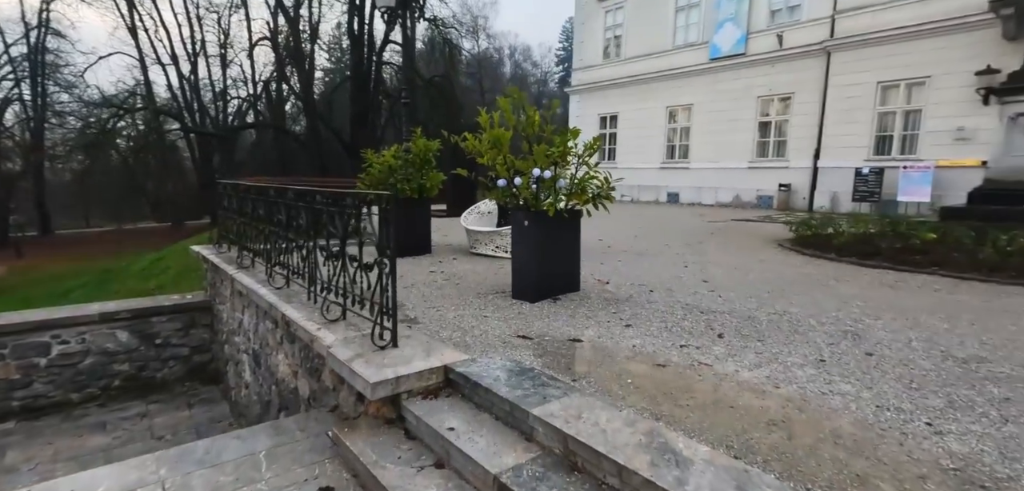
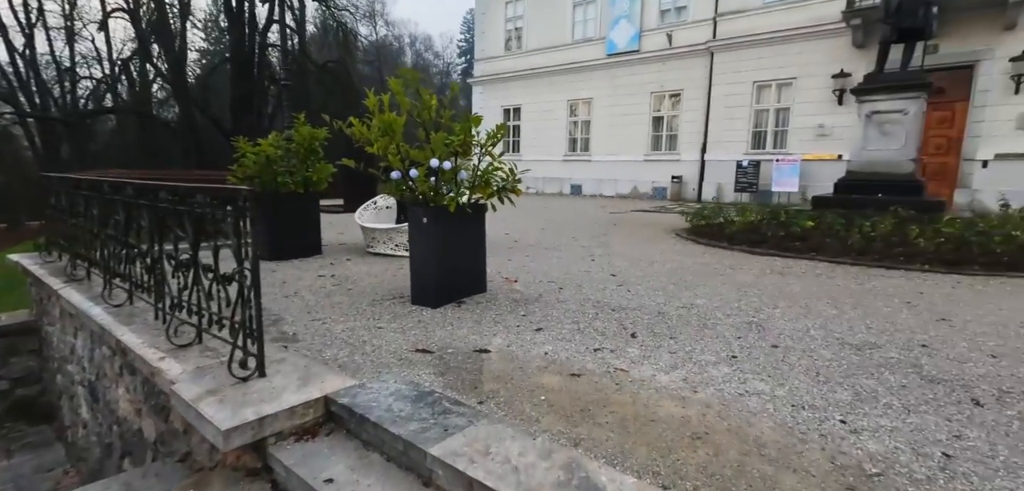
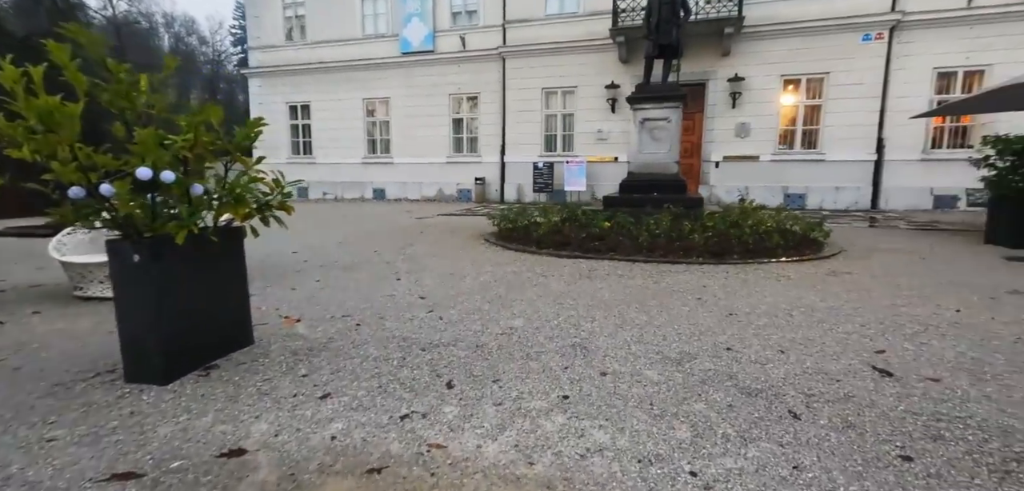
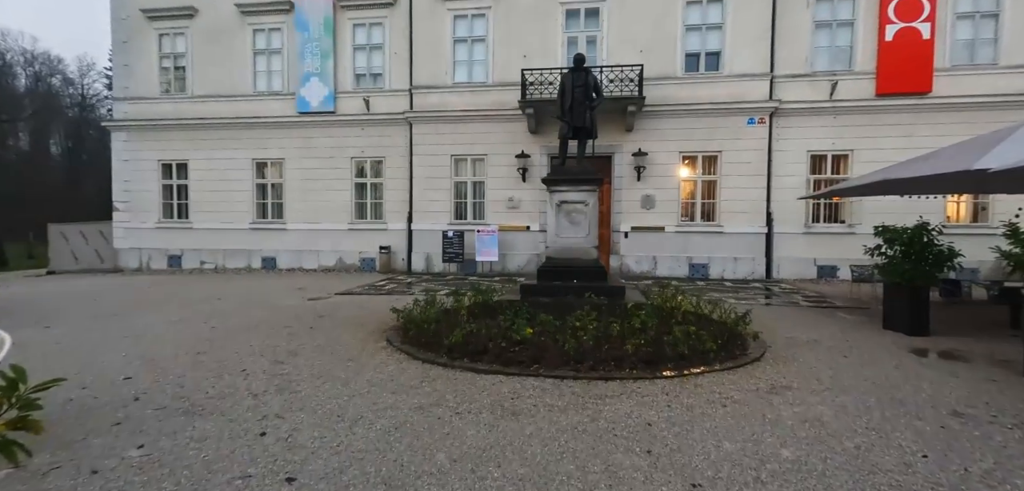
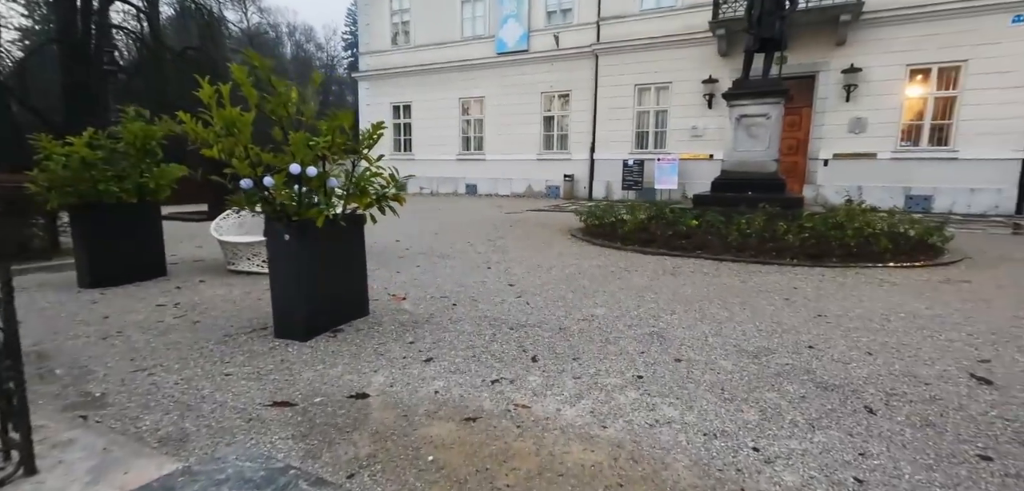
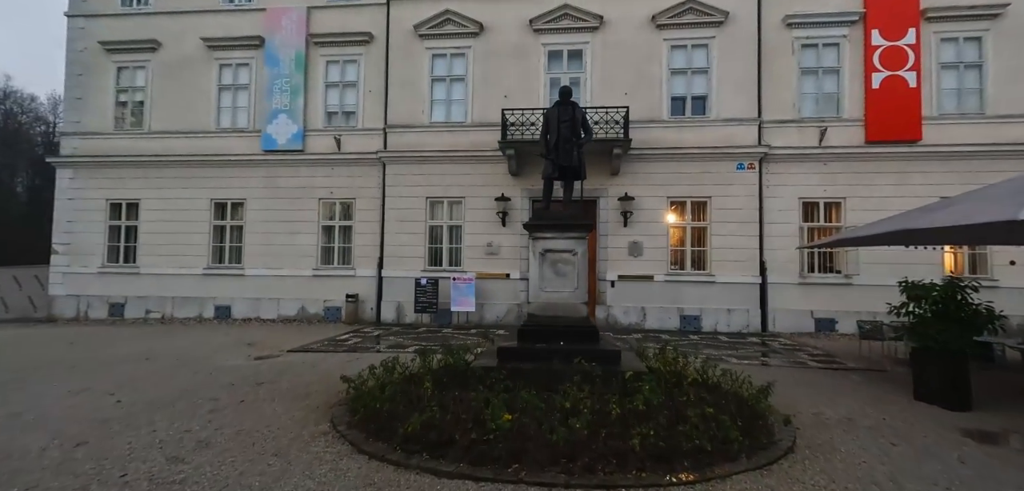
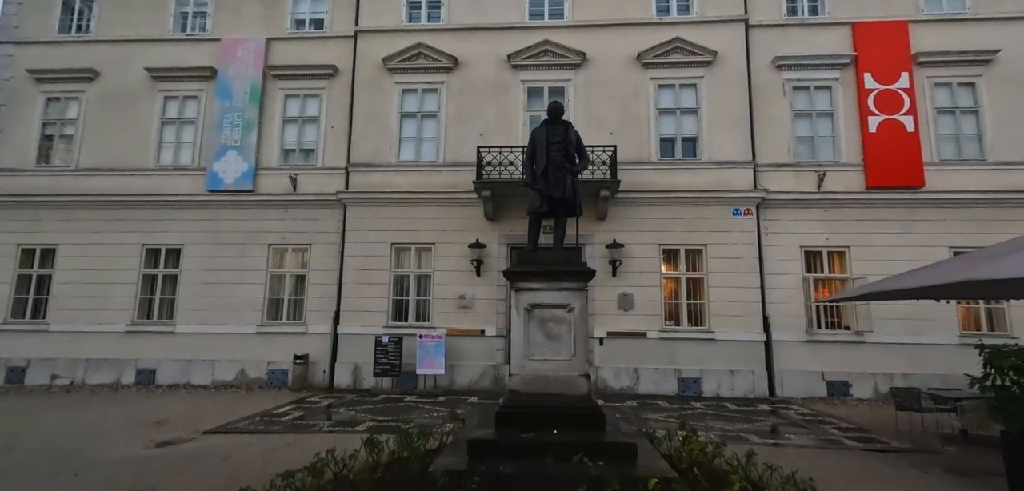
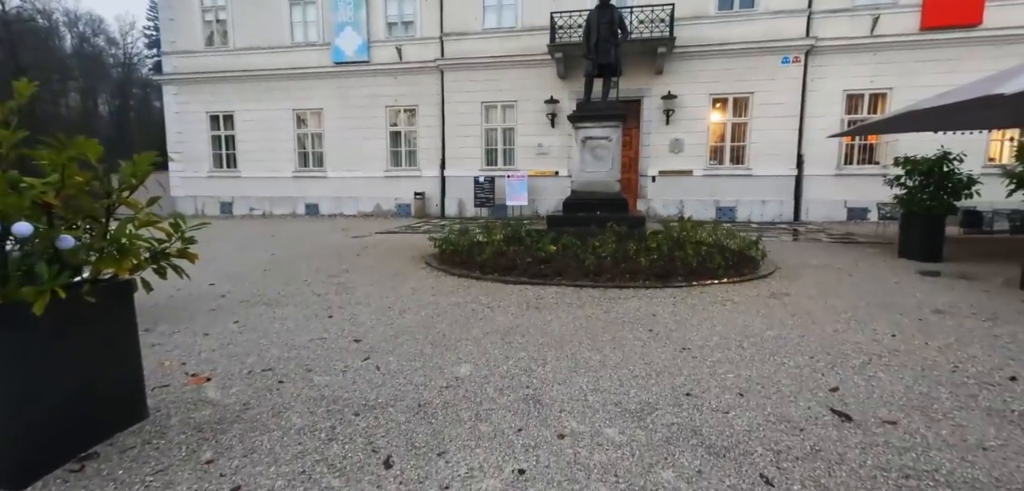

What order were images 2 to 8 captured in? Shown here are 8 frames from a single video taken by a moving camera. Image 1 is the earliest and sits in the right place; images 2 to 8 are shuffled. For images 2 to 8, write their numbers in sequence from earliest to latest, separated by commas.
2, 5, 3, 8, 4, 6, 7
